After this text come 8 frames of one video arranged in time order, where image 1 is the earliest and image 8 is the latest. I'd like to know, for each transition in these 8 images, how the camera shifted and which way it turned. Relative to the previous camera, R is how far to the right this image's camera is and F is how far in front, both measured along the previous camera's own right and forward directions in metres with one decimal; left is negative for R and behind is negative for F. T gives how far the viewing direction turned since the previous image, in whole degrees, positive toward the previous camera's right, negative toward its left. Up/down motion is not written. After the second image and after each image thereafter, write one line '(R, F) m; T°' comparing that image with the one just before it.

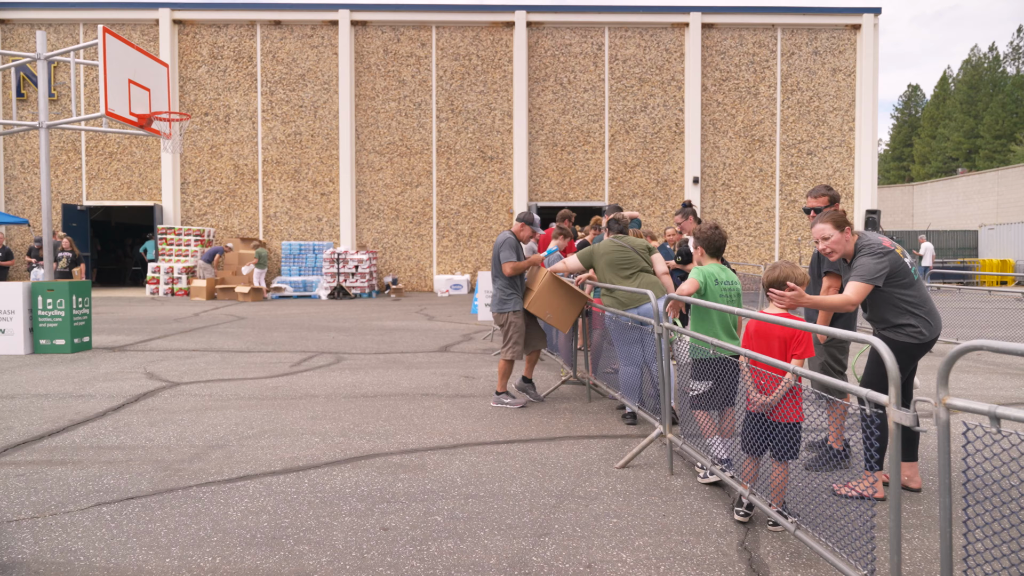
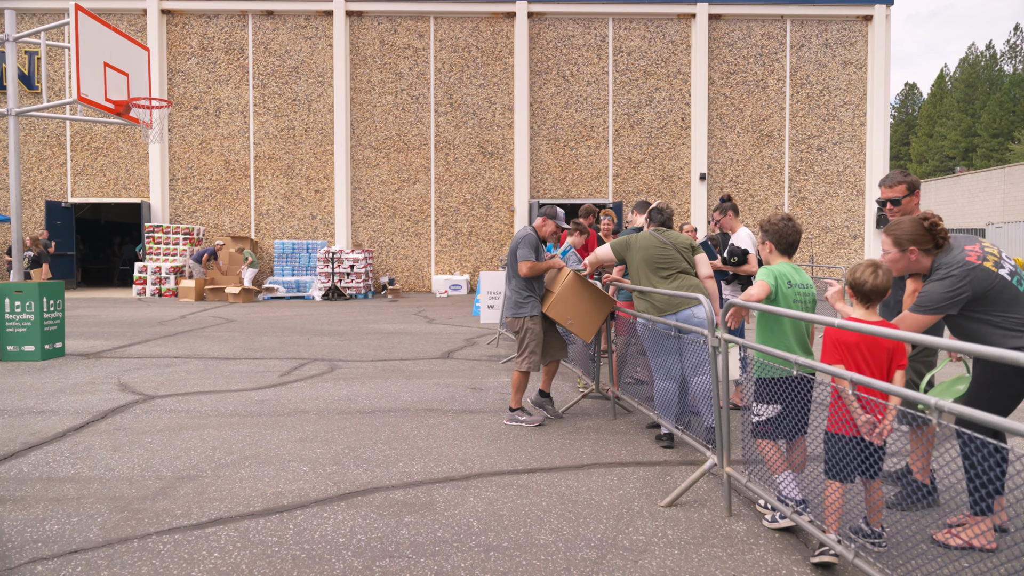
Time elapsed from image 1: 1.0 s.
(-0.1, +0.7) m; 0°
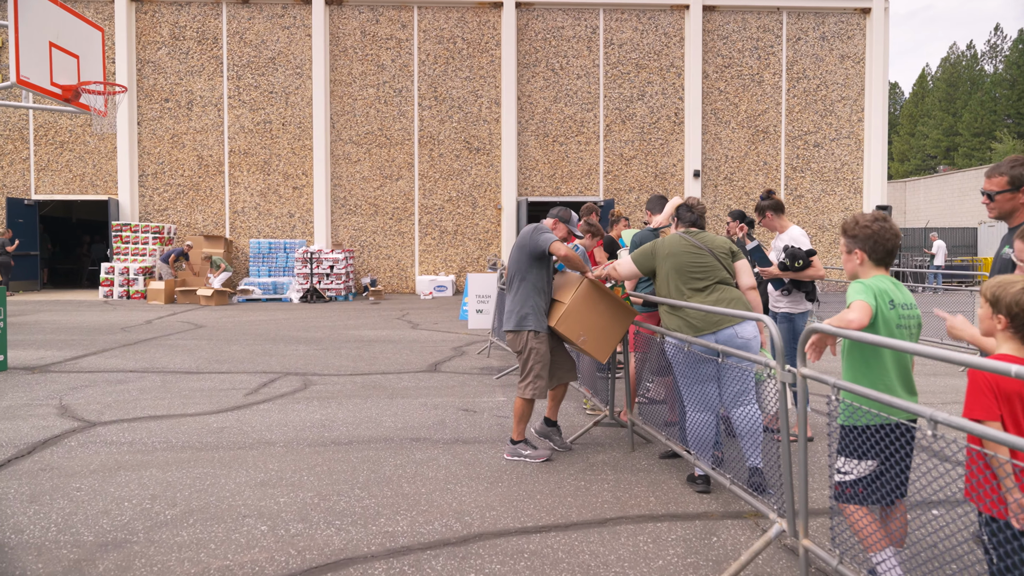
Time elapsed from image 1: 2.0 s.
(-0.1, +0.8) m; +1°
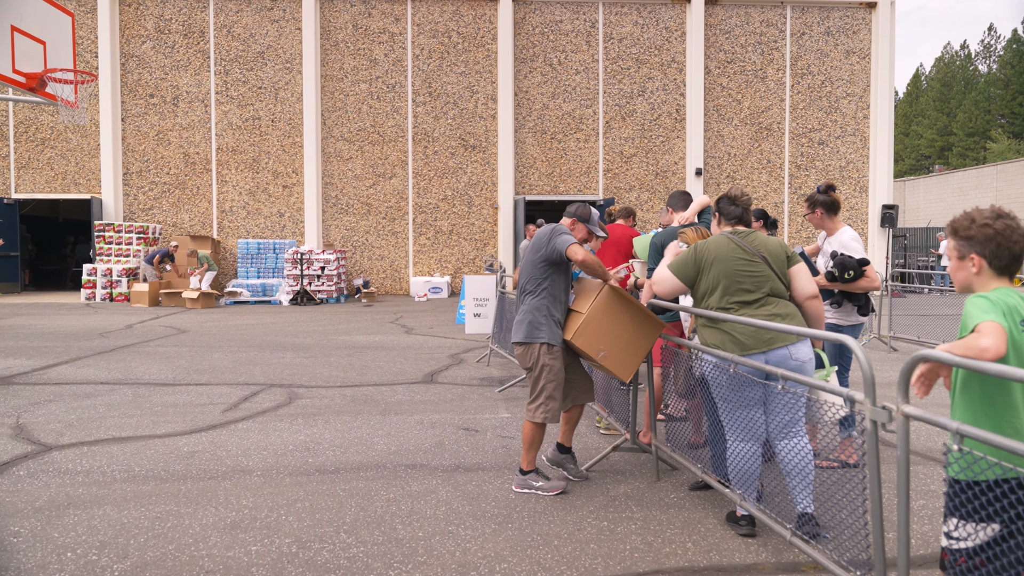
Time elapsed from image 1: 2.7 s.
(-0.1, +0.6) m; 0°
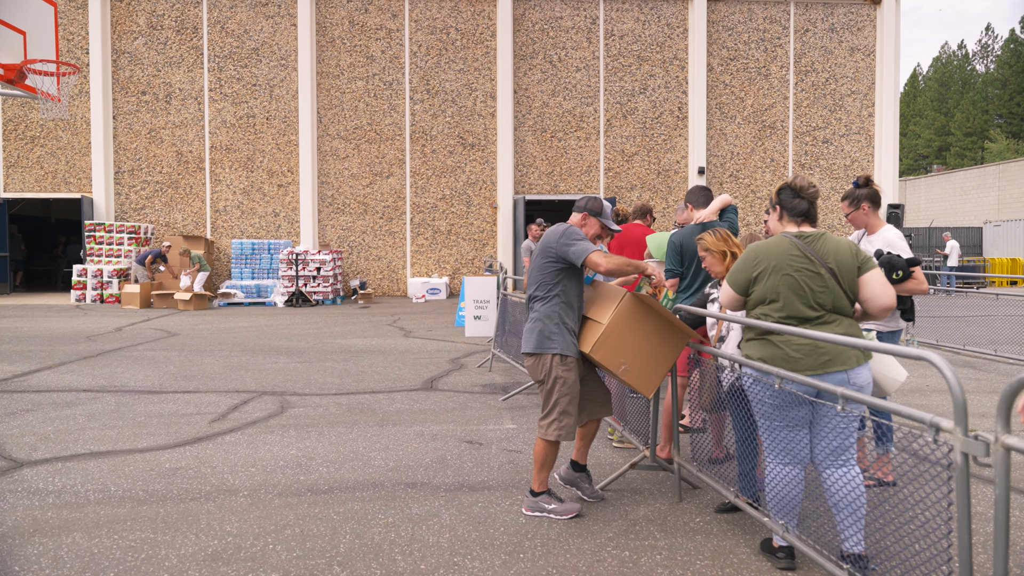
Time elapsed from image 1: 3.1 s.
(-0.1, +0.3) m; 0°
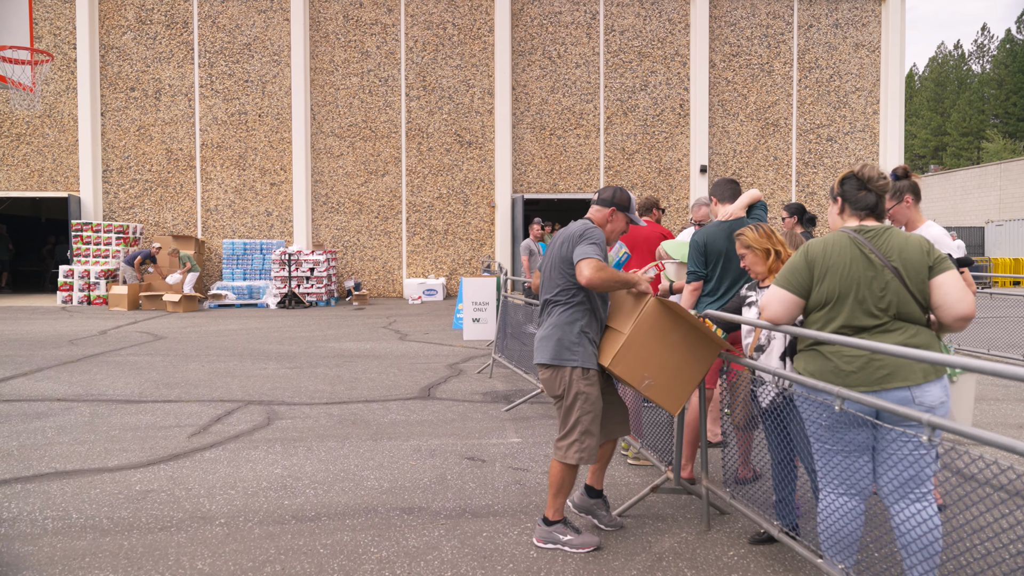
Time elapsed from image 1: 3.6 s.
(-0.1, +0.4) m; 0°
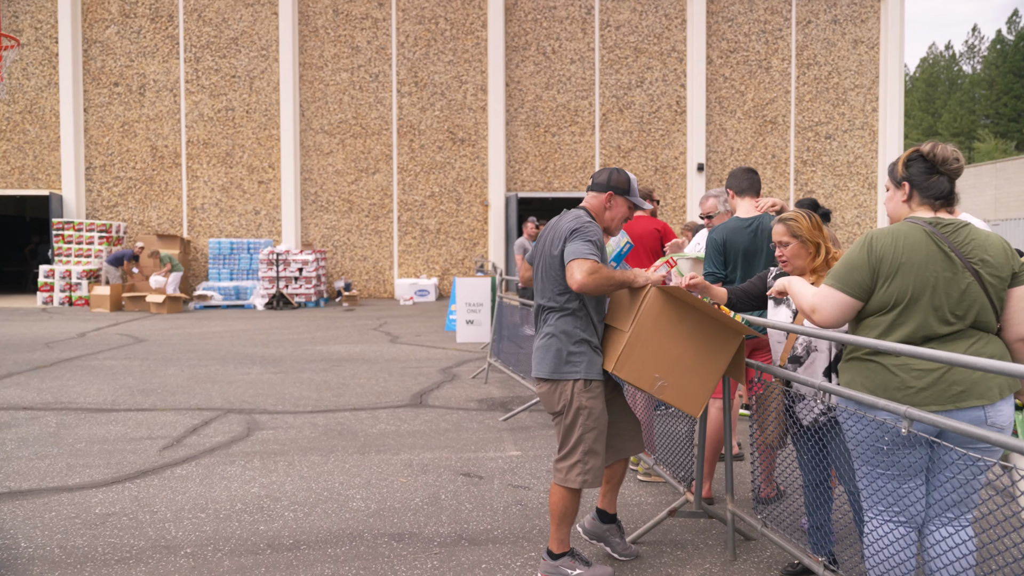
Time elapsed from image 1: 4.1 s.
(0.0, +0.4) m; +1°
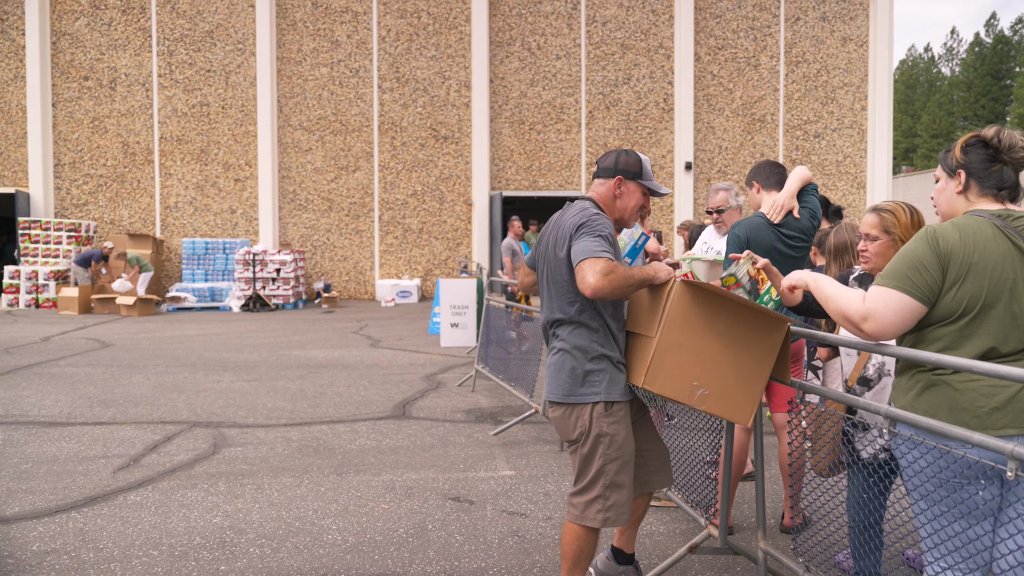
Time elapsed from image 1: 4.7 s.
(-0.1, +0.4) m; +1°
